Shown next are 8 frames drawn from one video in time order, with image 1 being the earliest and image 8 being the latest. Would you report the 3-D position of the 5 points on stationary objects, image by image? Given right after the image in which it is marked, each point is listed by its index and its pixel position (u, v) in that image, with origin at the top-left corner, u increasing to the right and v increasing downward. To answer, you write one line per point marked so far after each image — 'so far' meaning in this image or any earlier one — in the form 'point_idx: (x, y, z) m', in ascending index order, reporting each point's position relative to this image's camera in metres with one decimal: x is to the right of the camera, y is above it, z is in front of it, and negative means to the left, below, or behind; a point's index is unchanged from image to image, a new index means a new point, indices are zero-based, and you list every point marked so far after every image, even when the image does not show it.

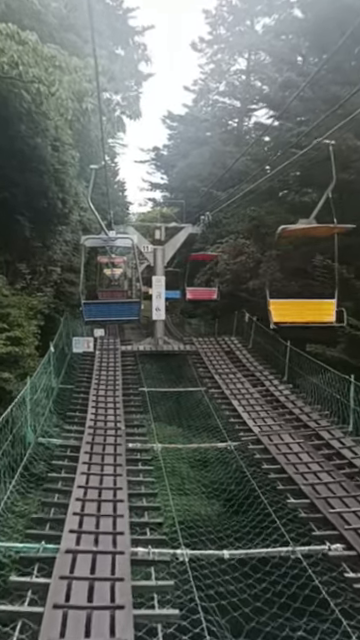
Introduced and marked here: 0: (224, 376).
0: (+0.7, -0.9, +8.0) m
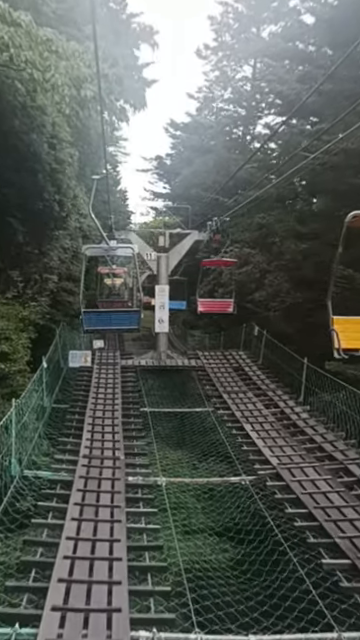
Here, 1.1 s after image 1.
0: (+0.8, -1.1, +7.3) m
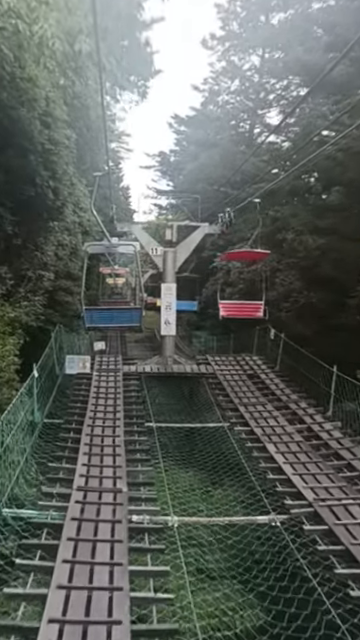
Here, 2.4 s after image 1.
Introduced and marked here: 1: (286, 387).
0: (+0.9, -1.2, +6.5) m
1: (+1.6, -1.0, +7.3) m
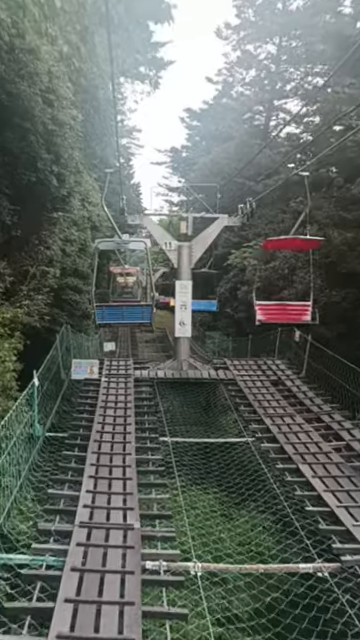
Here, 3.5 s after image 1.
0: (+1.2, -1.2, +5.8) m
1: (+1.9, -1.0, +6.6) m
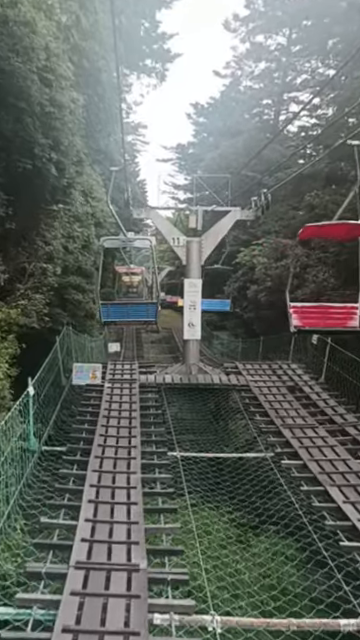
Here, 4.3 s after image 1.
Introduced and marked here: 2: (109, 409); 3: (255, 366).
0: (+1.3, -1.2, +5.3) m
1: (+2.0, -1.0, +6.1) m
2: (-0.9, -1.1, +5.7) m
3: (+1.2, -0.8, +7.6) m
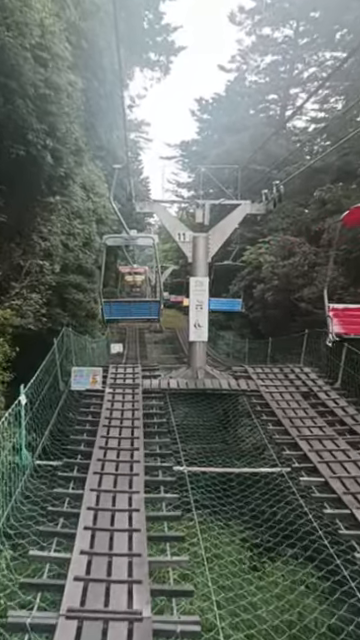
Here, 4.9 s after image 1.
0: (+1.3, -1.2, +4.8) m
1: (+2.1, -1.1, +5.6) m
2: (-0.8, -1.1, +5.3) m
3: (+1.3, -0.8, +7.1) m
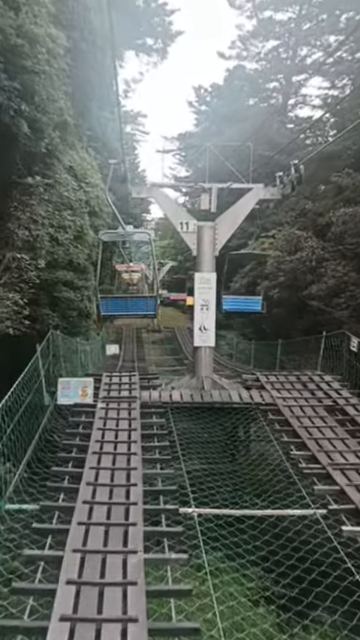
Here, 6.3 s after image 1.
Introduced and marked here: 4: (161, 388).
0: (+1.4, -1.2, +4.0) m
1: (+2.1, -1.1, +4.8) m
2: (-0.8, -1.2, +4.4) m
3: (+1.4, -0.8, +6.3) m
4: (-0.3, -0.9, +6.0) m
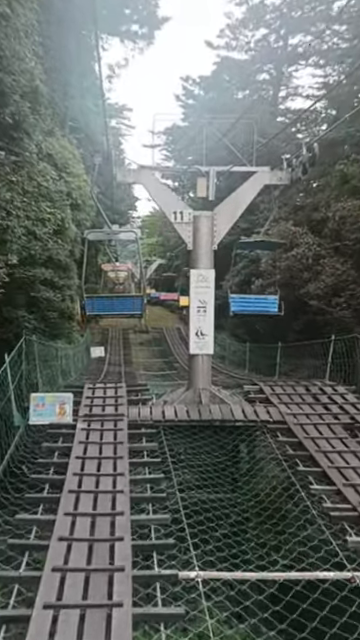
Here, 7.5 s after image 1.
0: (+1.4, -1.3, +3.3) m
1: (+2.1, -1.1, +4.1) m
2: (-0.8, -1.2, +3.6) m
3: (+1.3, -0.8, +5.6) m
4: (-0.3, -0.9, +5.2) m
